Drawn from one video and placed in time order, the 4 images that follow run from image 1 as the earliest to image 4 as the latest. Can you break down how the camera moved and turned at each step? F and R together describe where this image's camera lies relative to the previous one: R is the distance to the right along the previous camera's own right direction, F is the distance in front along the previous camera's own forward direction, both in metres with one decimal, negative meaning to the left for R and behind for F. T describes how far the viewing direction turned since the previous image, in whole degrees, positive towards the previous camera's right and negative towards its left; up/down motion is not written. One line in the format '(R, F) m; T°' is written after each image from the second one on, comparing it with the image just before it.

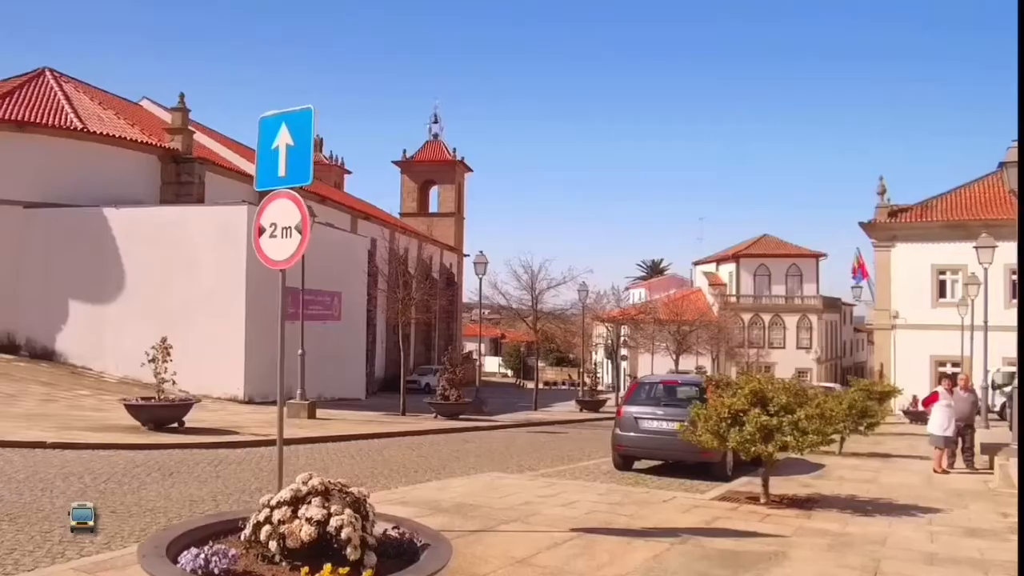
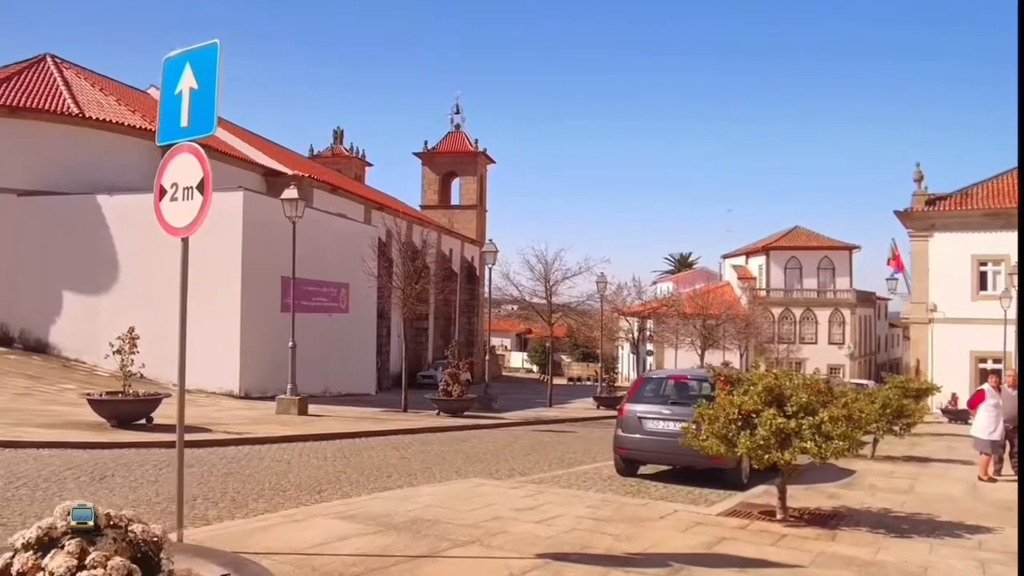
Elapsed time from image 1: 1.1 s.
(+0.6, +1.5) m; -2°
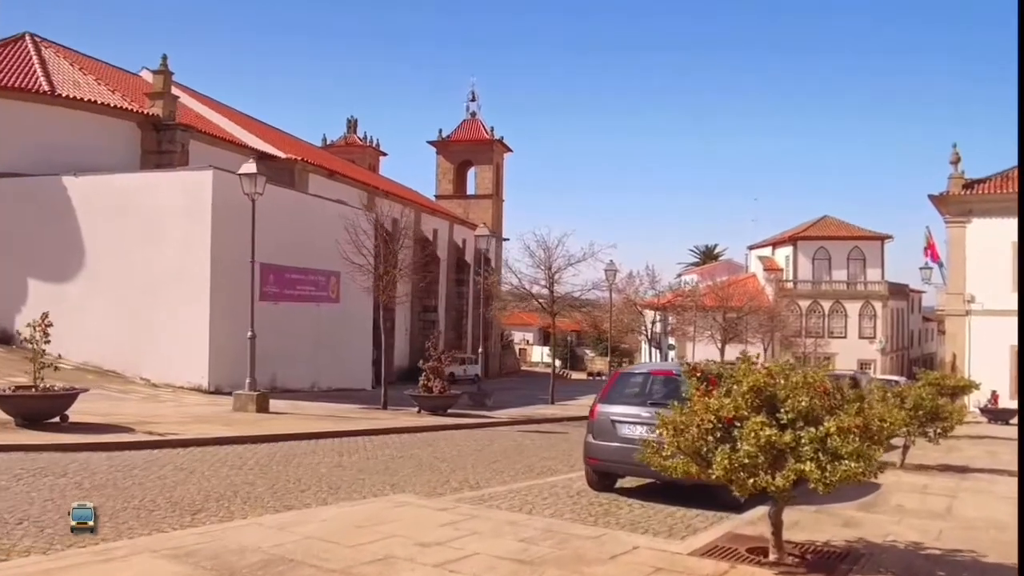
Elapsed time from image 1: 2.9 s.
(+0.9, +2.1) m; -2°
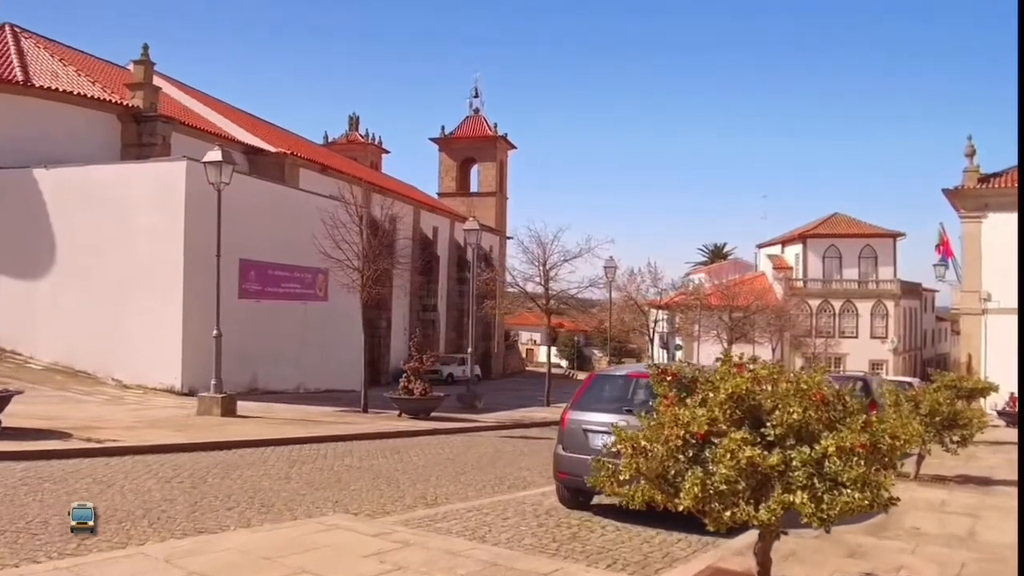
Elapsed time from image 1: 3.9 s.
(+0.5, +1.2) m; -1°
